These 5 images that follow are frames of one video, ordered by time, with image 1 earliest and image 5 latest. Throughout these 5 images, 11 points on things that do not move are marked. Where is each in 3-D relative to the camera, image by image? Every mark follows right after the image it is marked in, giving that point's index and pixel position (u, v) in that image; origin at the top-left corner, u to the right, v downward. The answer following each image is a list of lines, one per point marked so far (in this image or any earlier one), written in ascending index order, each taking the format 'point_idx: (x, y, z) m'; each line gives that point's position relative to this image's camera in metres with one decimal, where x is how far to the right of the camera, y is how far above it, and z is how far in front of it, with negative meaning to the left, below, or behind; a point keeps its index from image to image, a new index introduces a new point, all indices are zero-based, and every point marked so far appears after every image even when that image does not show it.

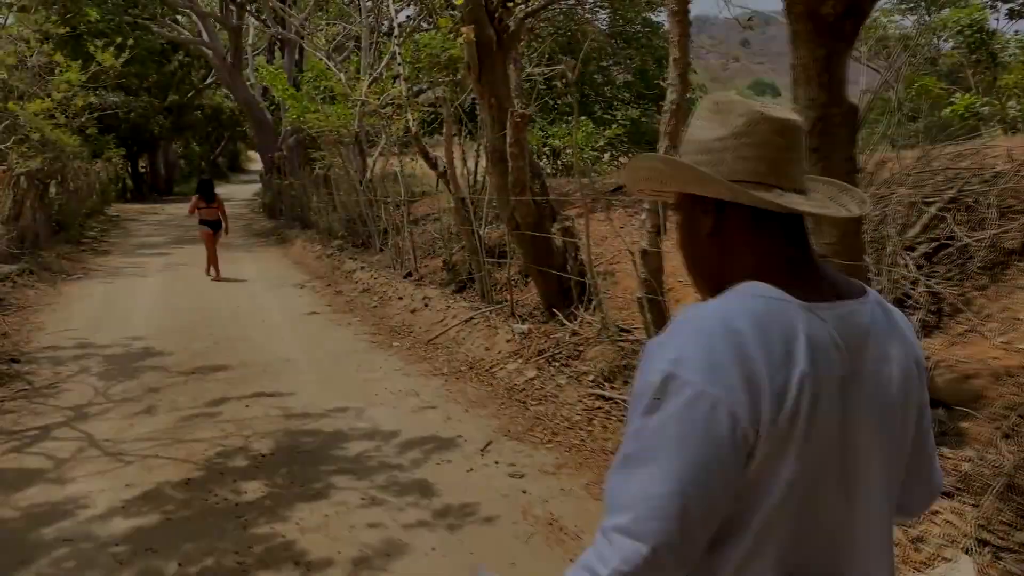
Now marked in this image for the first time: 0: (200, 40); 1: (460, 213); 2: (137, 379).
0: (-7.2, +5.7, +19.7) m
1: (-0.5, +0.7, +8.3) m
2: (-3.0, -0.7, +6.9) m
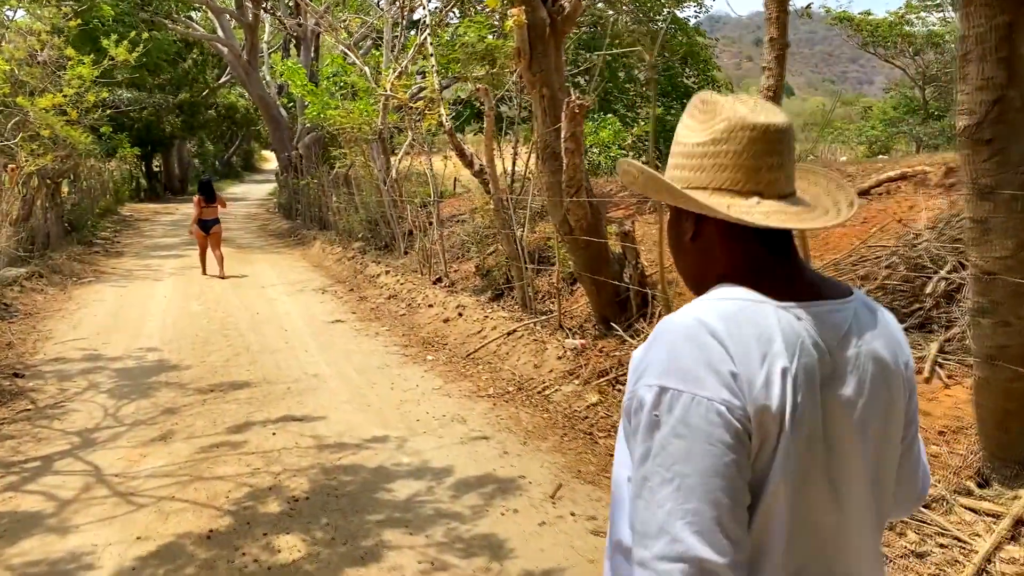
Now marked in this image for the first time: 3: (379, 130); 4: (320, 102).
0: (-6.7, +5.6, +19.1) m
1: (-0.1, +0.7, +7.6) m
2: (-2.6, -0.8, +6.2) m
3: (-2.0, +2.3, +12.5) m
4: (-3.0, +2.9, +13.4) m
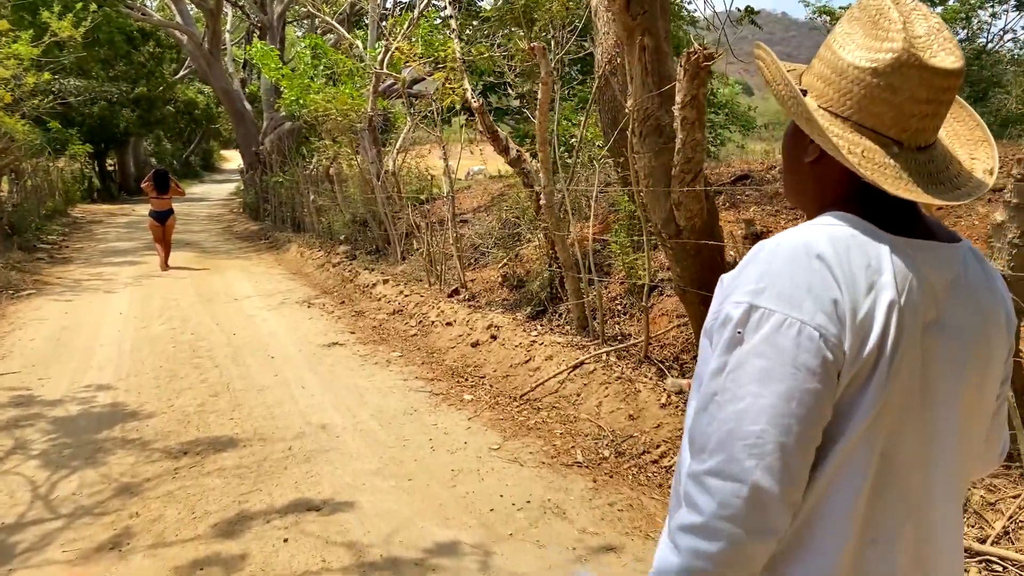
0: (-6.8, +5.4, +17.2) m
1: (+0.3, +0.5, +6.0) m
2: (-2.2, -0.9, +4.5) m
3: (-1.8, +2.2, +10.8) m
4: (-2.9, +2.8, +11.7) m
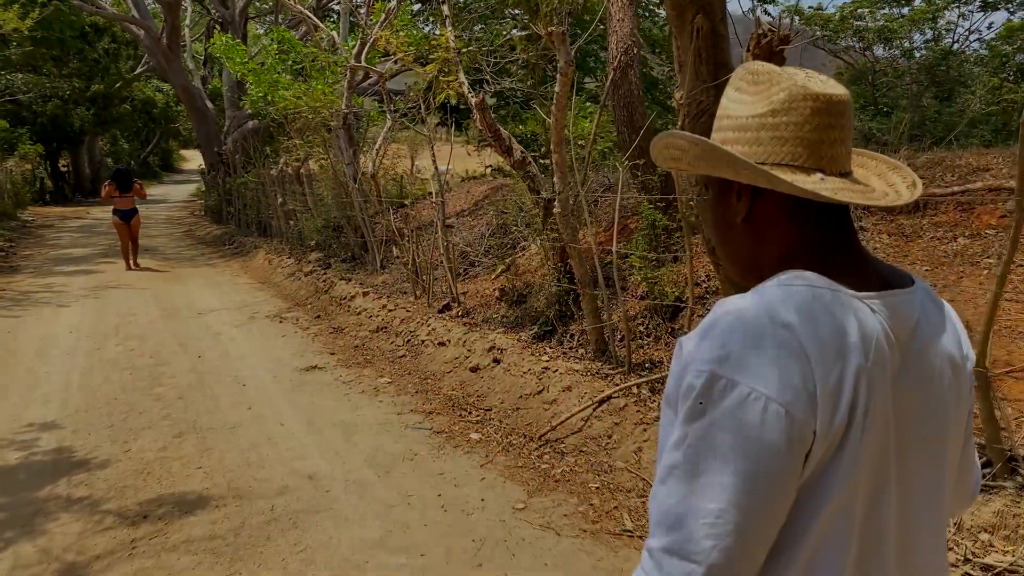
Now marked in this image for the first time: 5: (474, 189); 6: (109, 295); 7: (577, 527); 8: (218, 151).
0: (-7.3, +5.2, +16.2) m
1: (+0.3, +0.4, +5.3) m
2: (-2.1, -1.1, +3.7) m
3: (-2.0, +2.0, +10.0) m
4: (-3.1, +2.6, +10.8) m
5: (-0.5, +1.3, +11.0) m
6: (-4.8, -0.1, +10.1) m
7: (+0.3, -1.0, +3.5) m
8: (-6.2, +2.9, +17.9) m
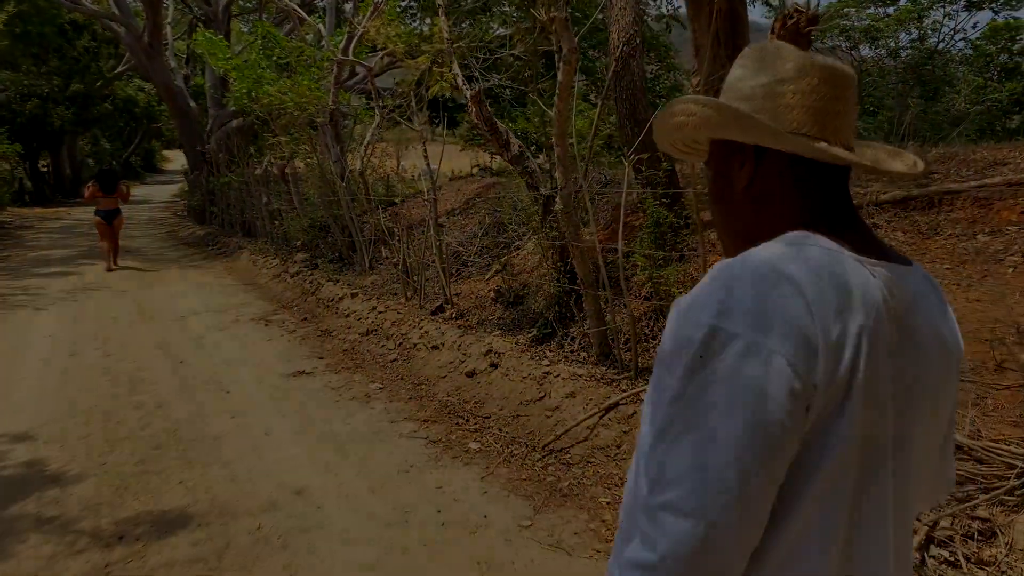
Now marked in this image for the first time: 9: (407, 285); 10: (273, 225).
0: (-7.5, +5.2, +15.8) m
1: (+0.3, +0.4, +5.1) m
2: (-2.0, -1.1, +3.4) m
3: (-2.1, +2.0, +9.7) m
4: (-3.2, +2.6, +10.5) m
5: (-0.6, +1.3, +10.7) m
6: (-4.9, -0.1, +9.8) m
7: (+0.3, -1.0, +3.3) m
8: (-6.4, +2.8, +17.5) m
9: (-1.0, 0.0, +7.9) m
10: (-3.5, +0.9, +12.4) m
